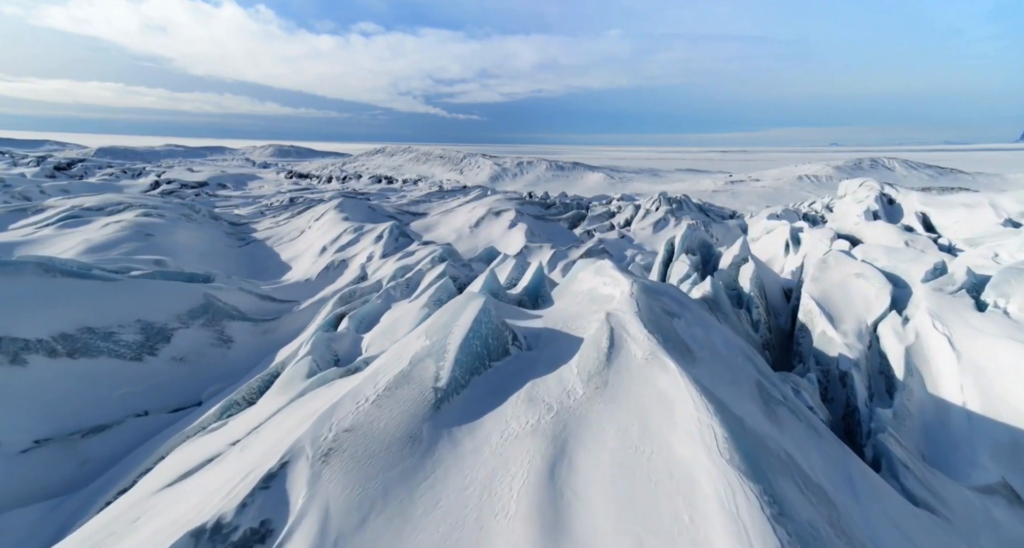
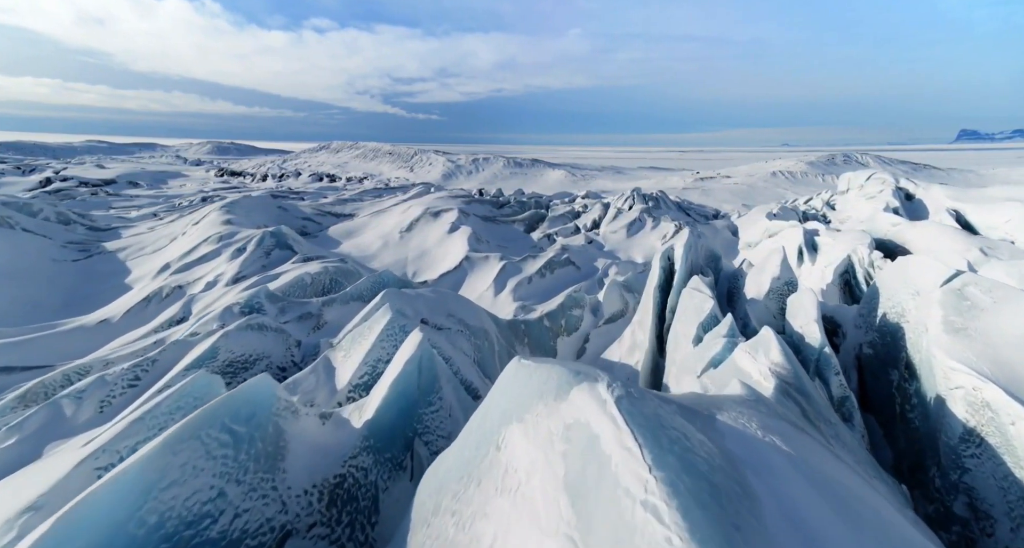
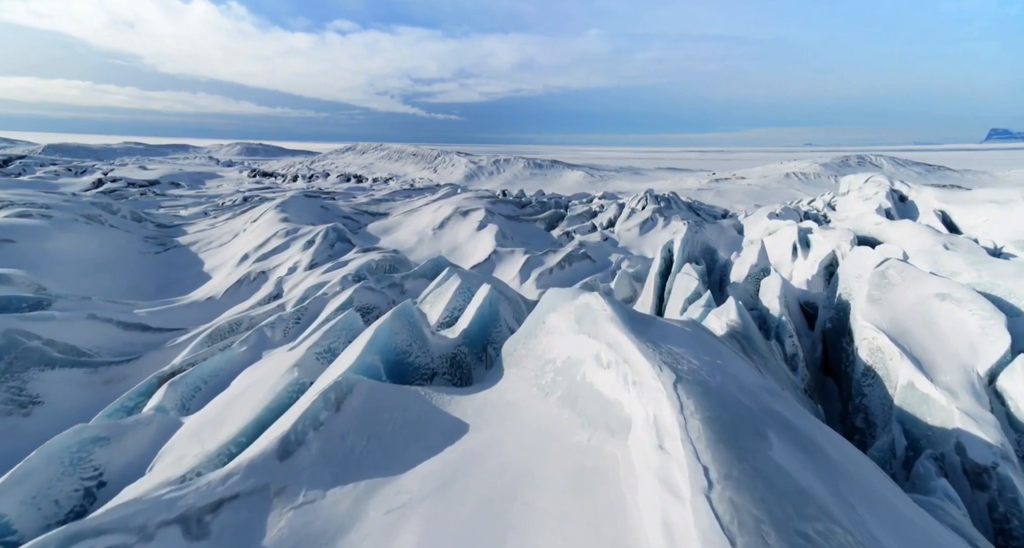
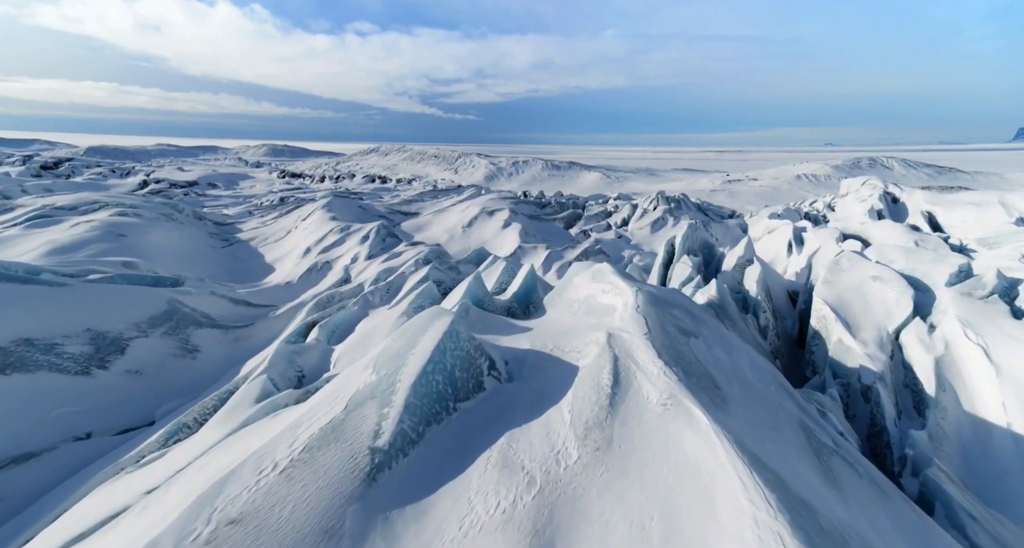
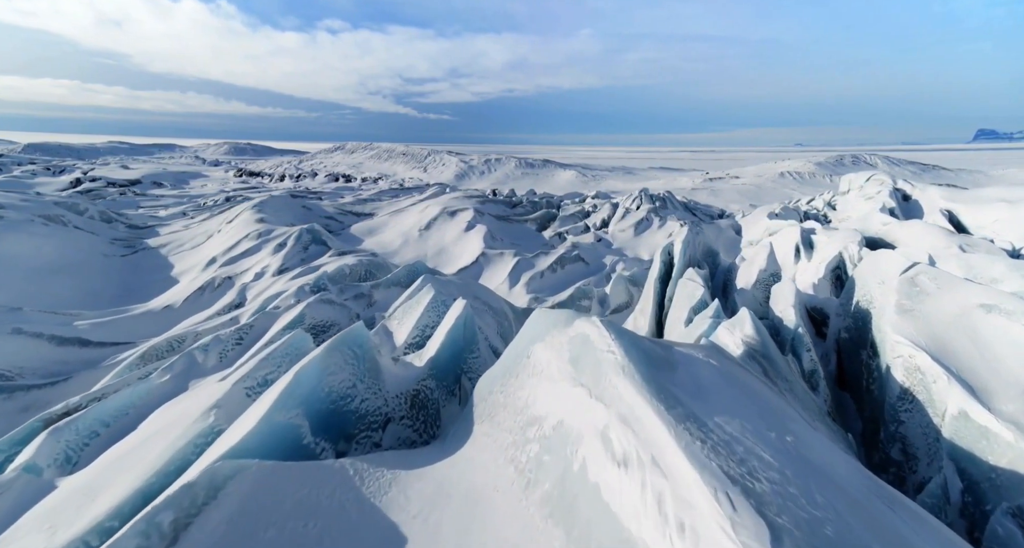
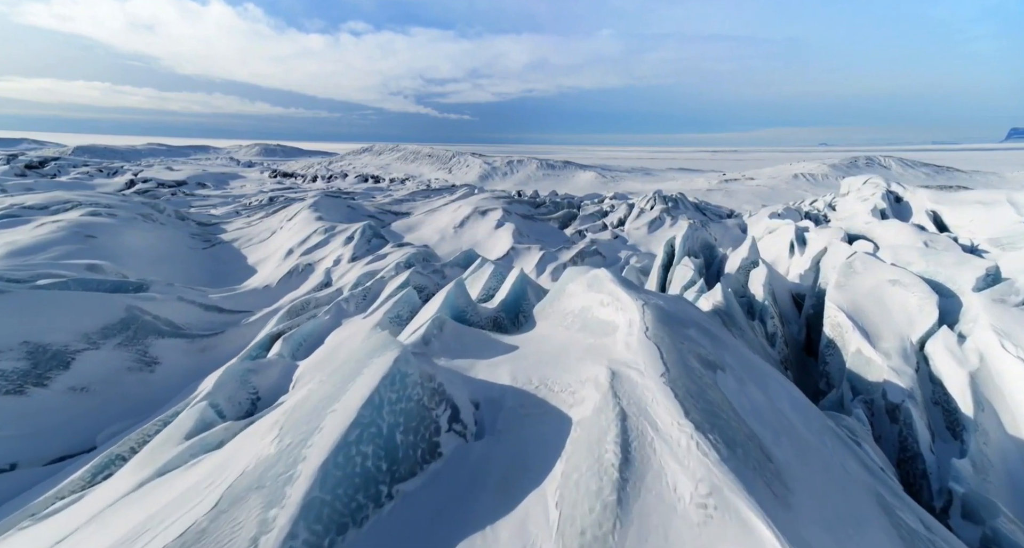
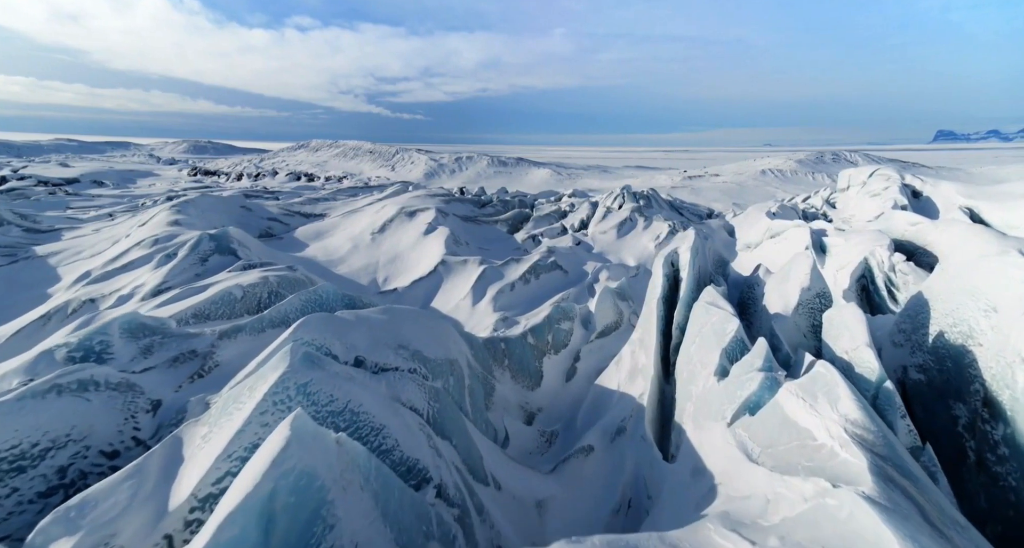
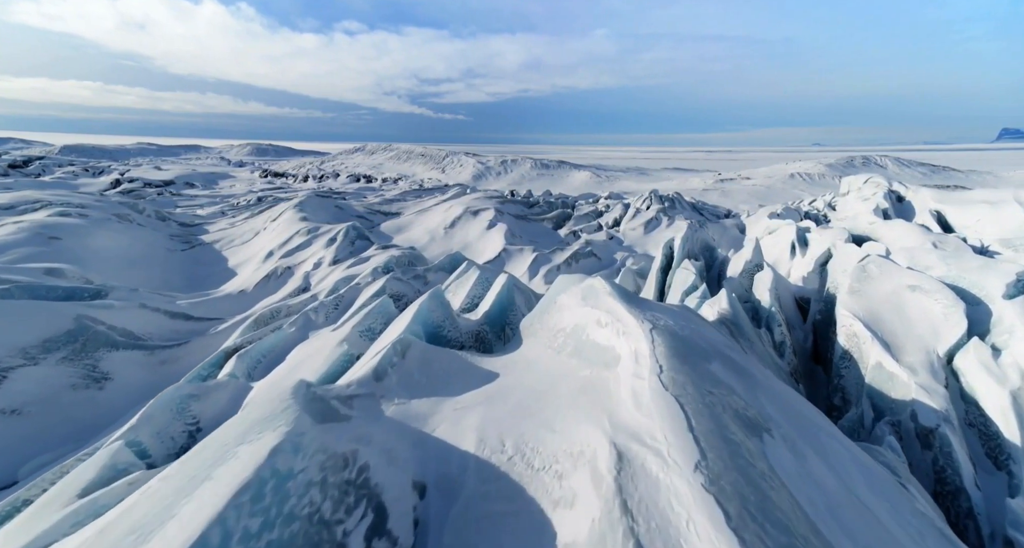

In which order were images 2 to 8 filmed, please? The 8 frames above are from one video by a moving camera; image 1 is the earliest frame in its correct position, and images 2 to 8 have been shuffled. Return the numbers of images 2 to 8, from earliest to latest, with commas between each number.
4, 6, 8, 3, 5, 2, 7
